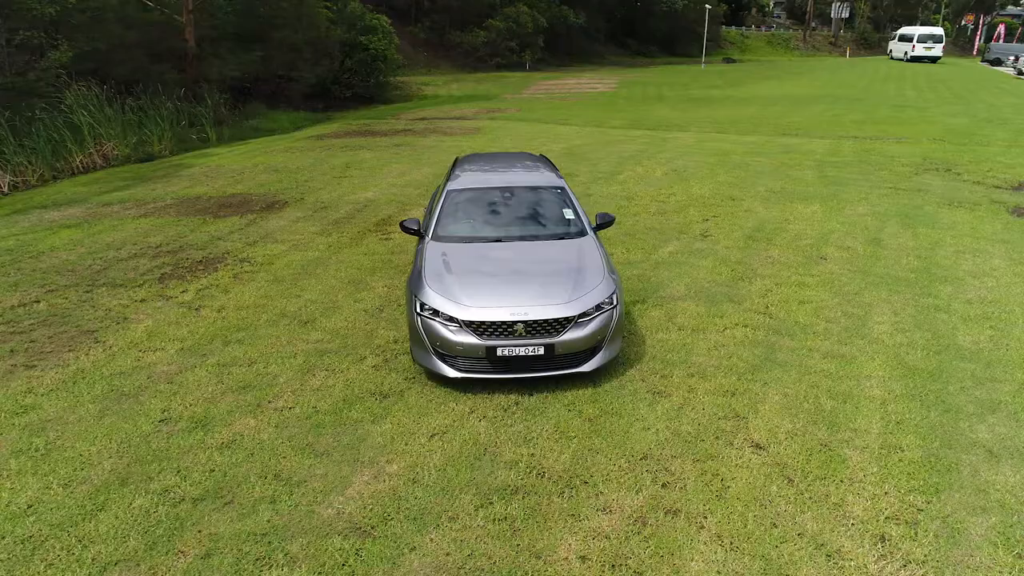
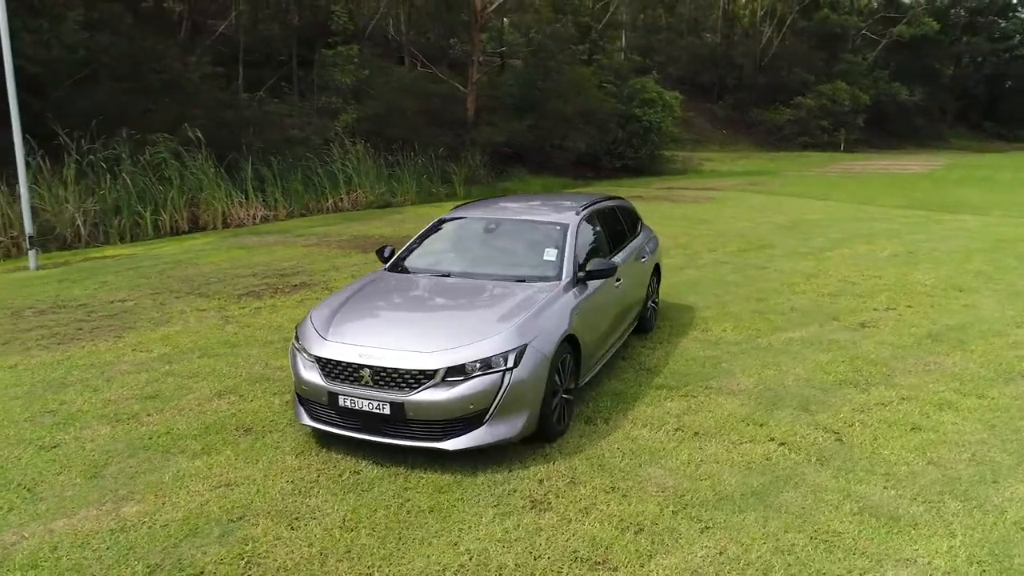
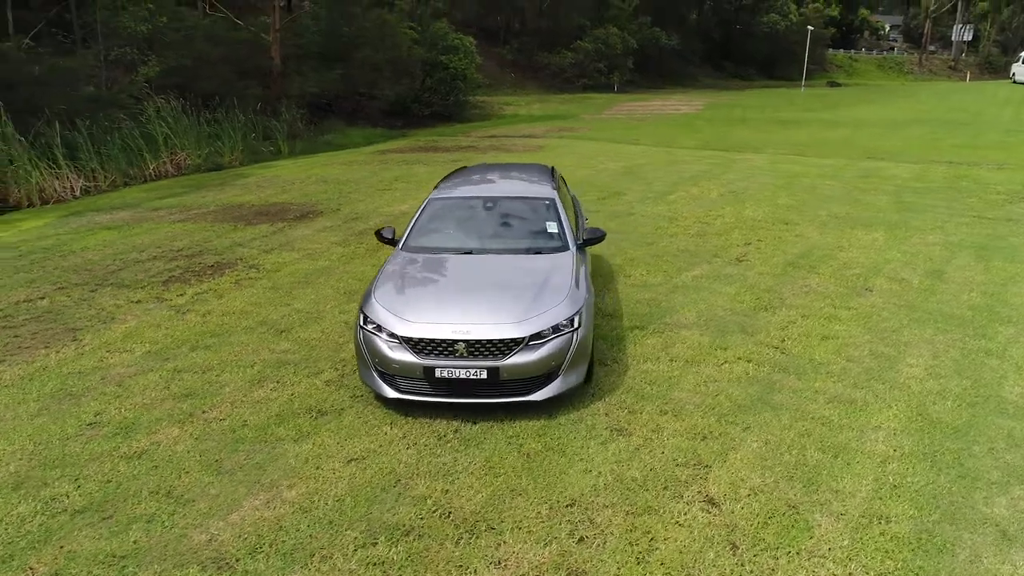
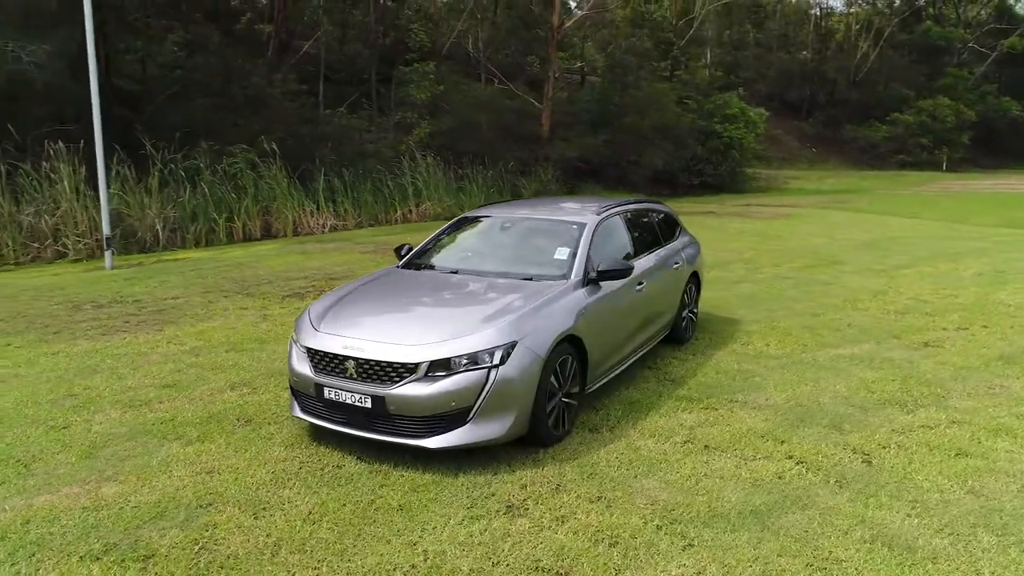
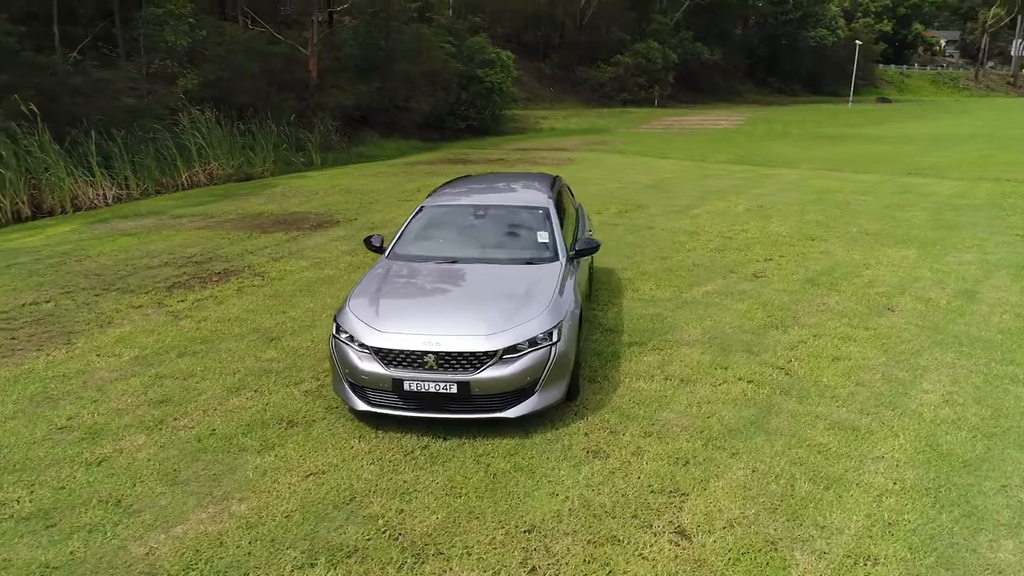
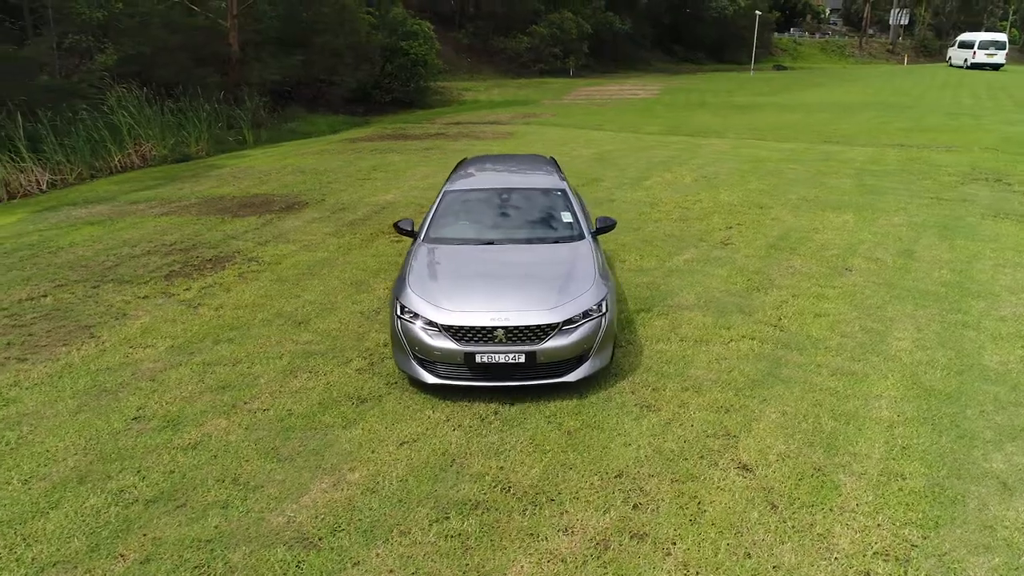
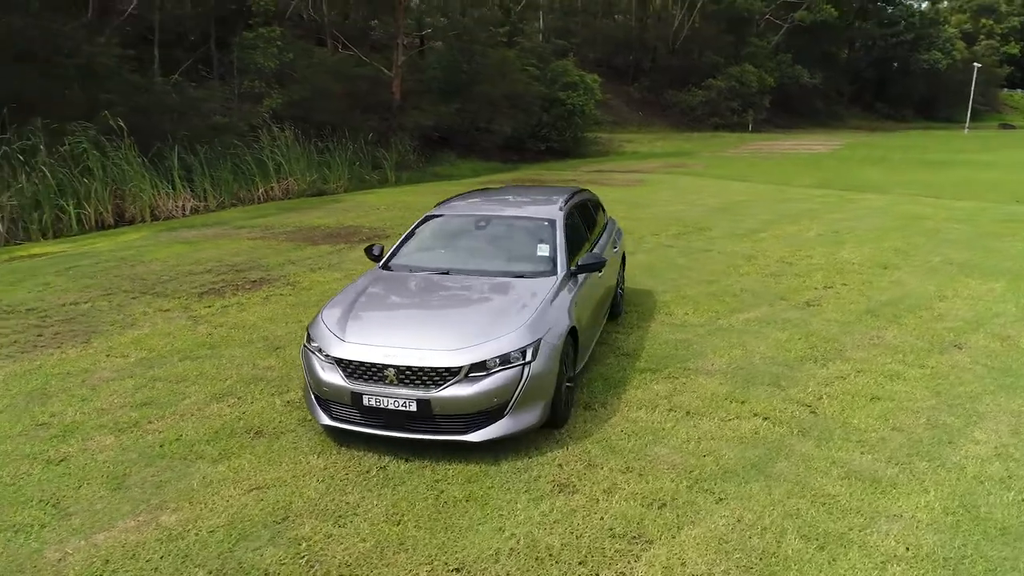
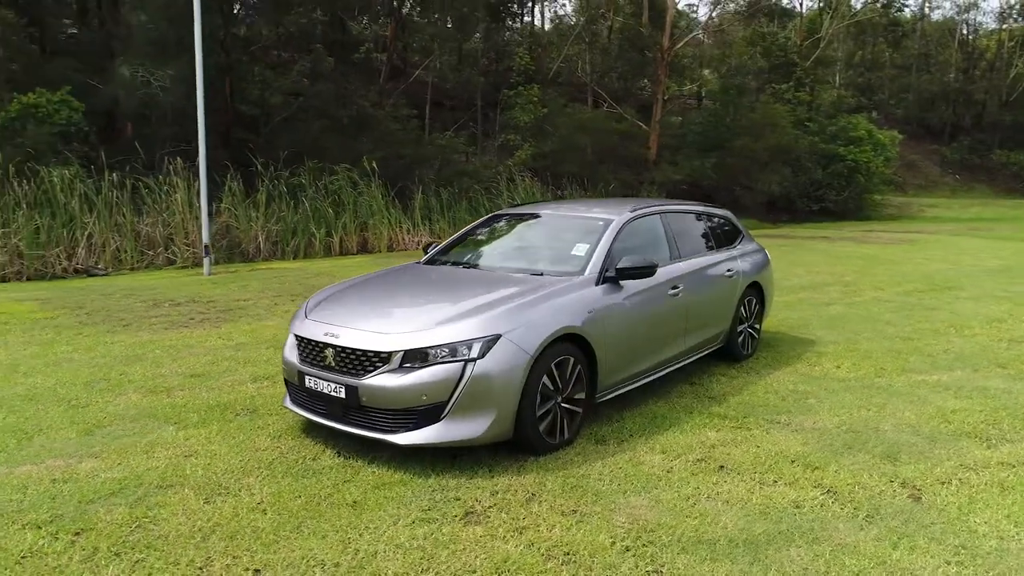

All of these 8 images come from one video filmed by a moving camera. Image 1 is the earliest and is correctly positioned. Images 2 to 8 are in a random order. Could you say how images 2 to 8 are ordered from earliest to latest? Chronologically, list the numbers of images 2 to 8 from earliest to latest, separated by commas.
6, 3, 5, 7, 2, 4, 8
